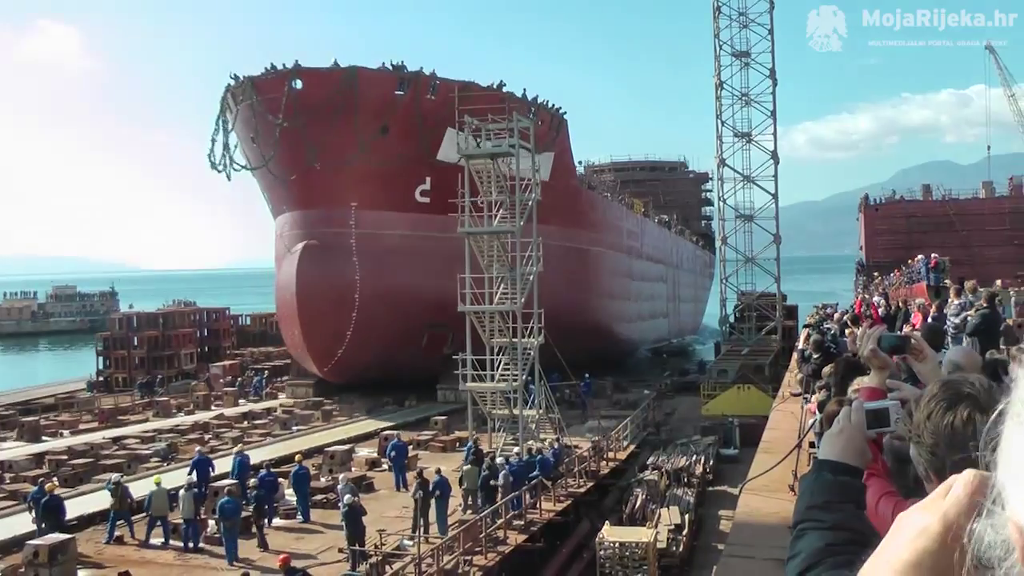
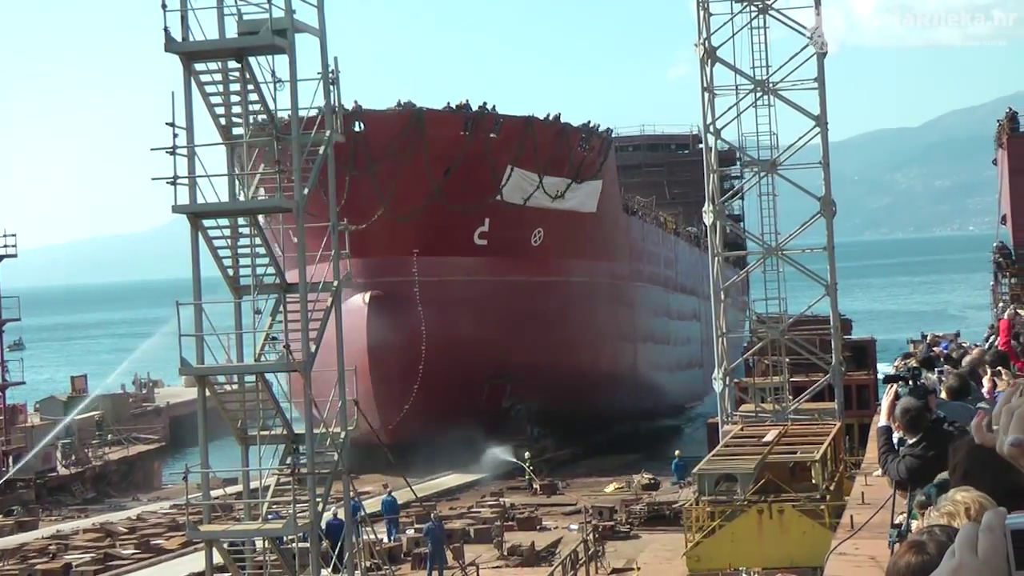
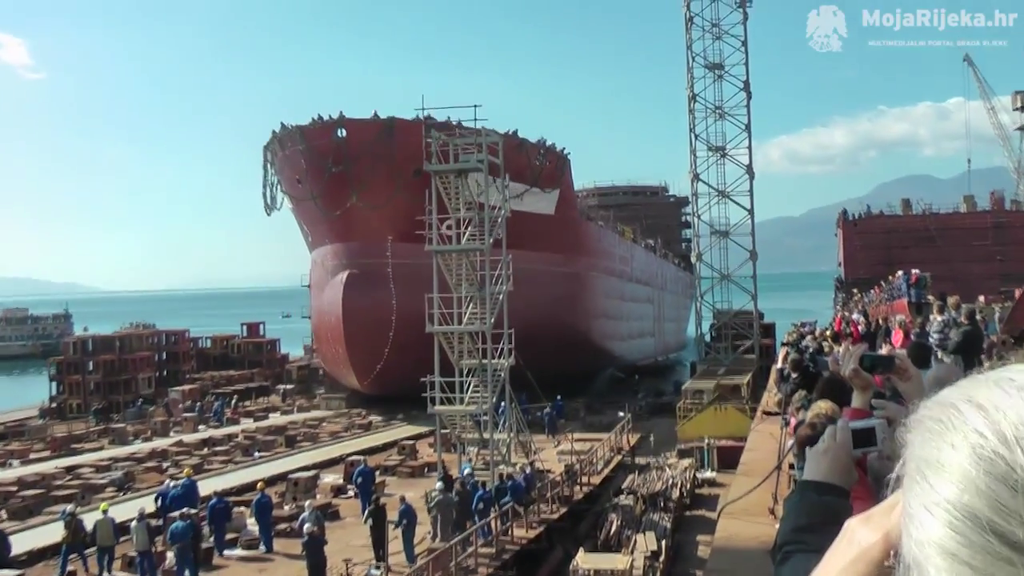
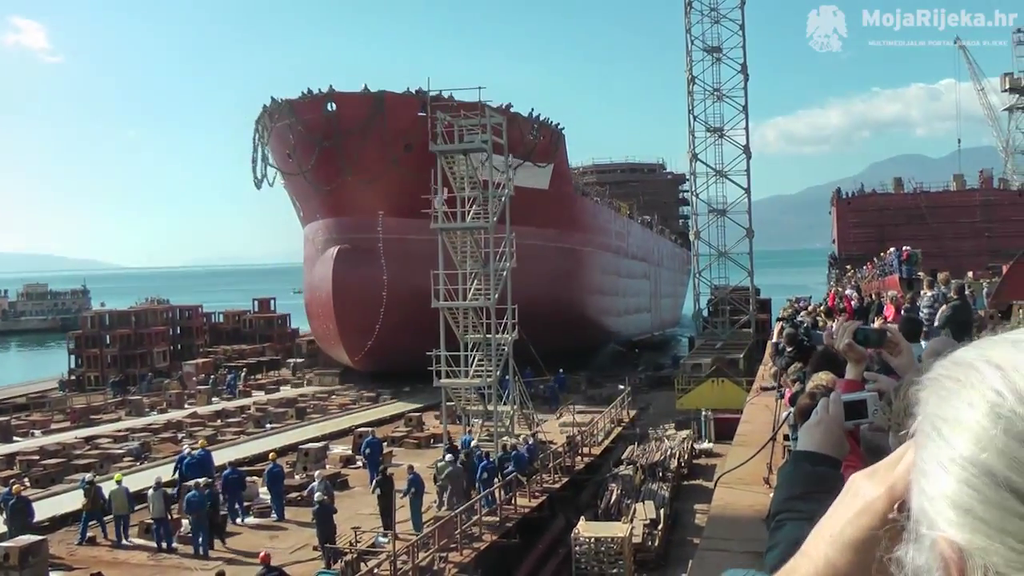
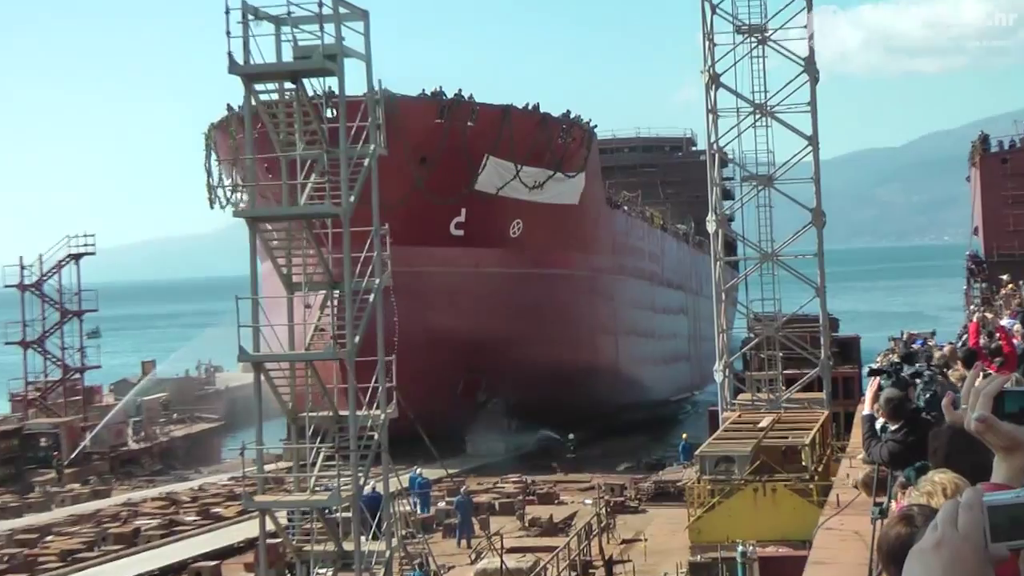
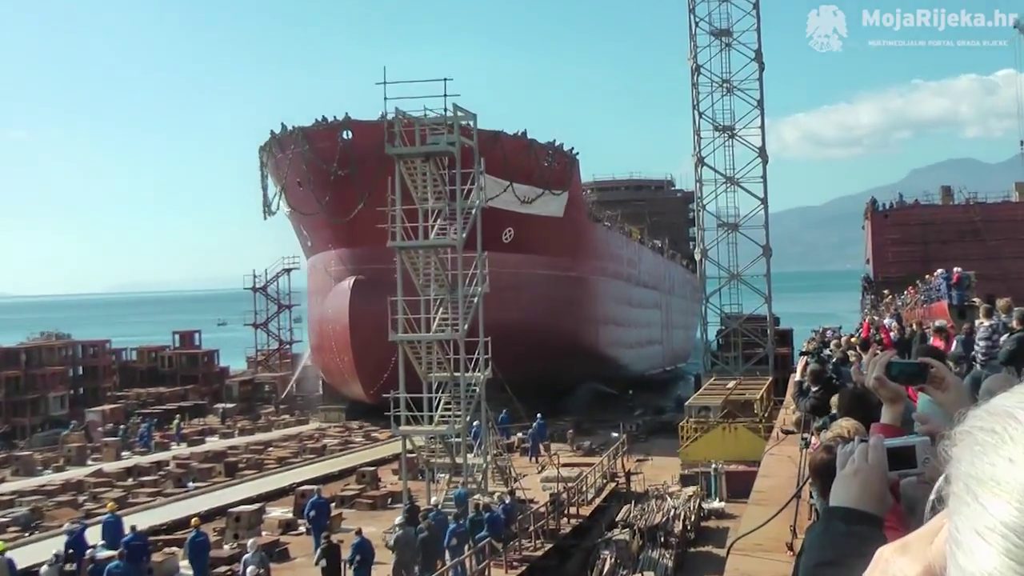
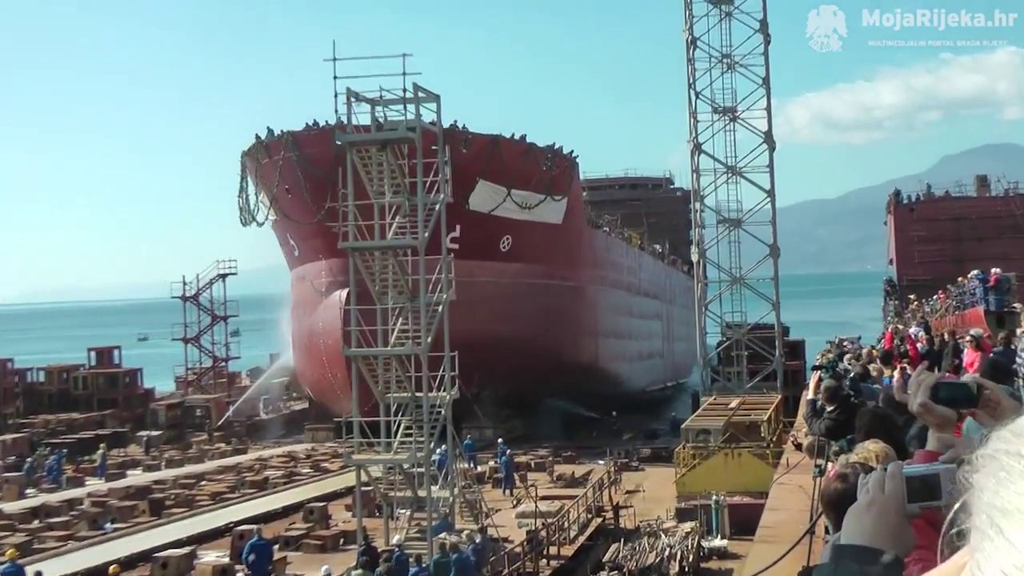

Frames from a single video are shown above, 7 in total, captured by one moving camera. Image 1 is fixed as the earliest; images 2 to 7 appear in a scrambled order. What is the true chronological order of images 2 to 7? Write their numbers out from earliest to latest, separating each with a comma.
4, 3, 6, 7, 5, 2
